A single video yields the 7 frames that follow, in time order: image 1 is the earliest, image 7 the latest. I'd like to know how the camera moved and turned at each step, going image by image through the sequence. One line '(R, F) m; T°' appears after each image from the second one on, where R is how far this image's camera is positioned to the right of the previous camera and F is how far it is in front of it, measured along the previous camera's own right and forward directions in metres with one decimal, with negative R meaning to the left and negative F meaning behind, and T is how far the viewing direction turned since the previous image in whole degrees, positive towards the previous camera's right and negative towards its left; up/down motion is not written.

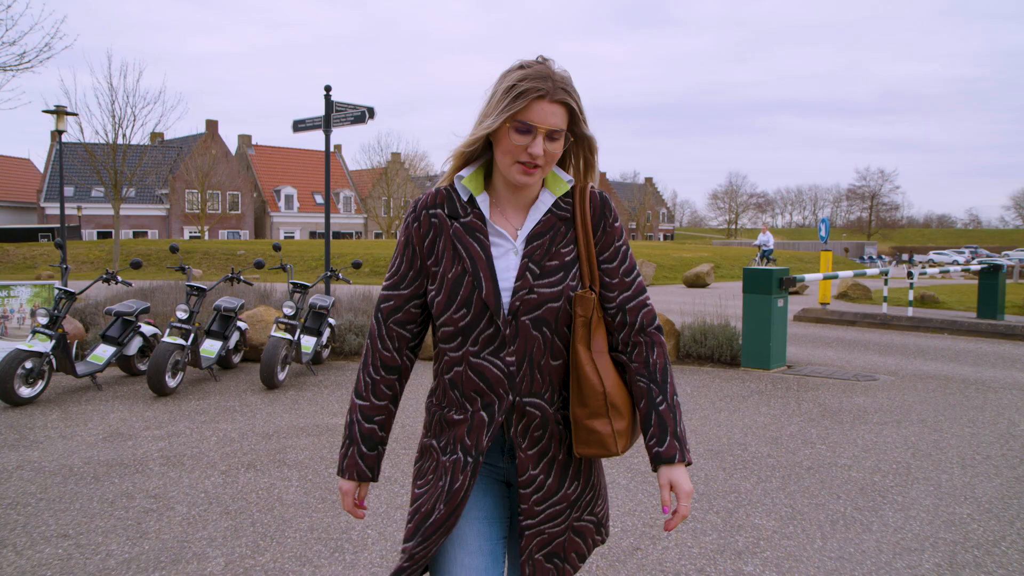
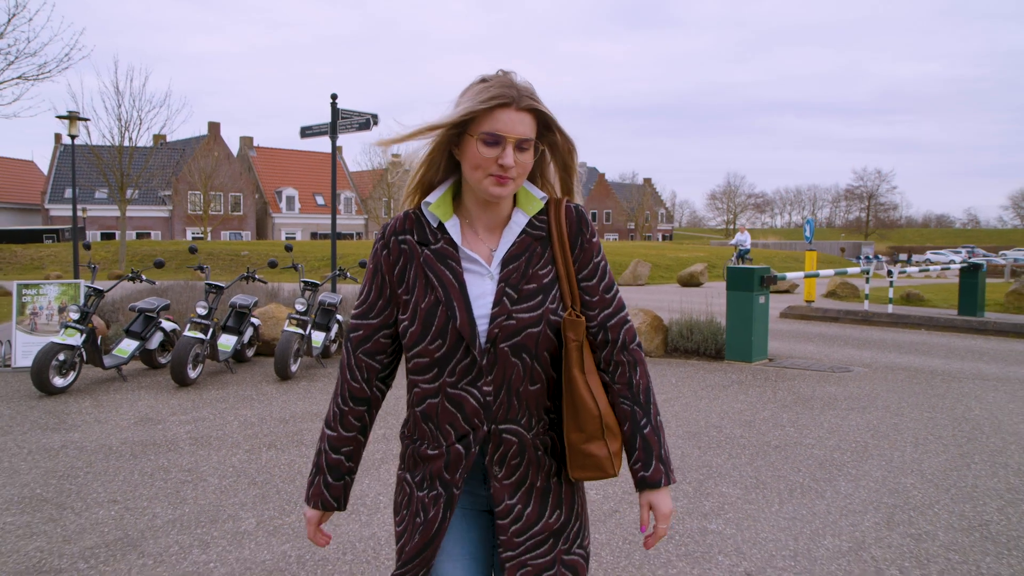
(0.0, -0.5) m; 0°
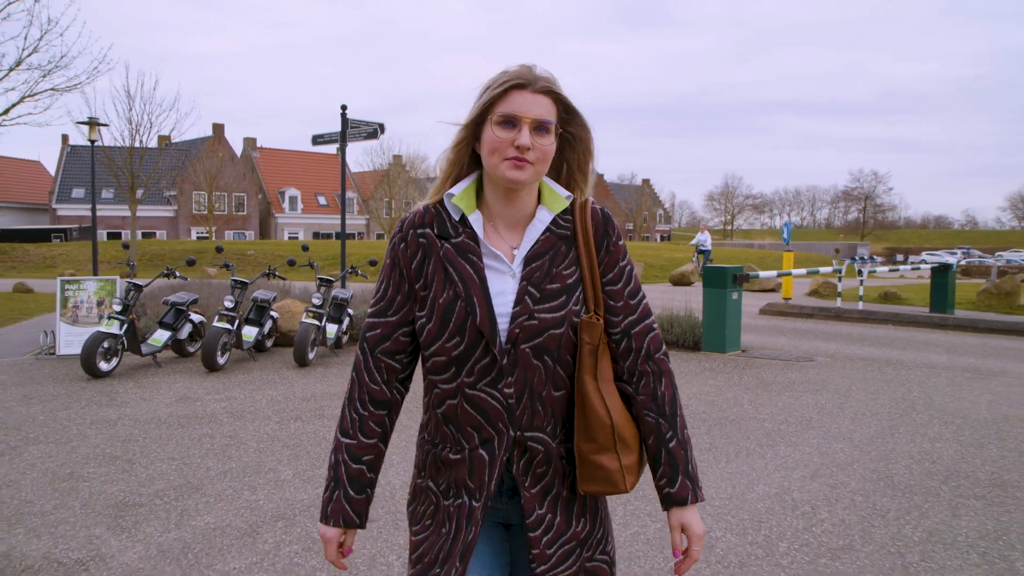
(+0.1, -0.9) m; 0°
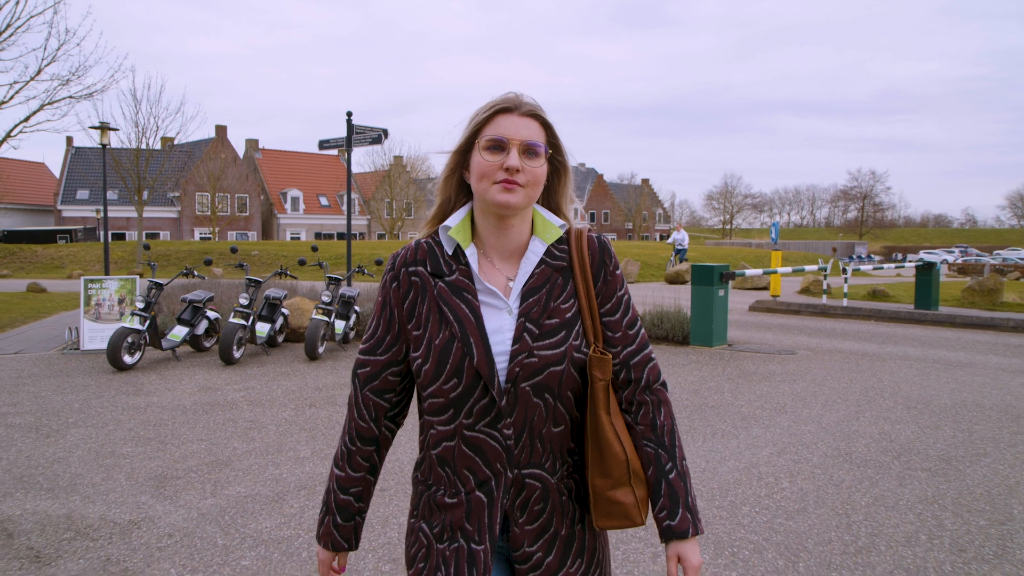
(0.0, -0.5) m; 0°
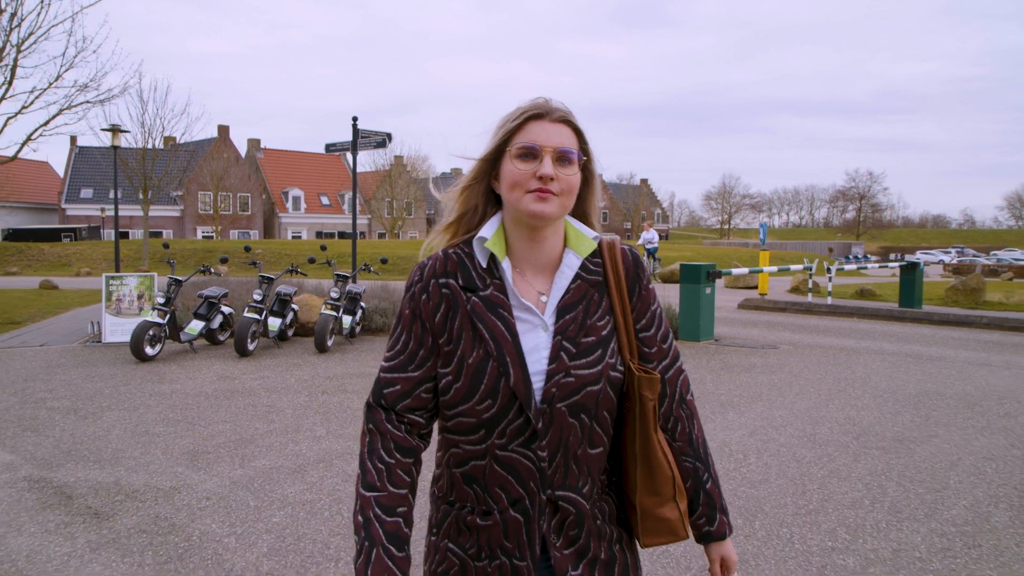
(0.0, -0.6) m; 0°
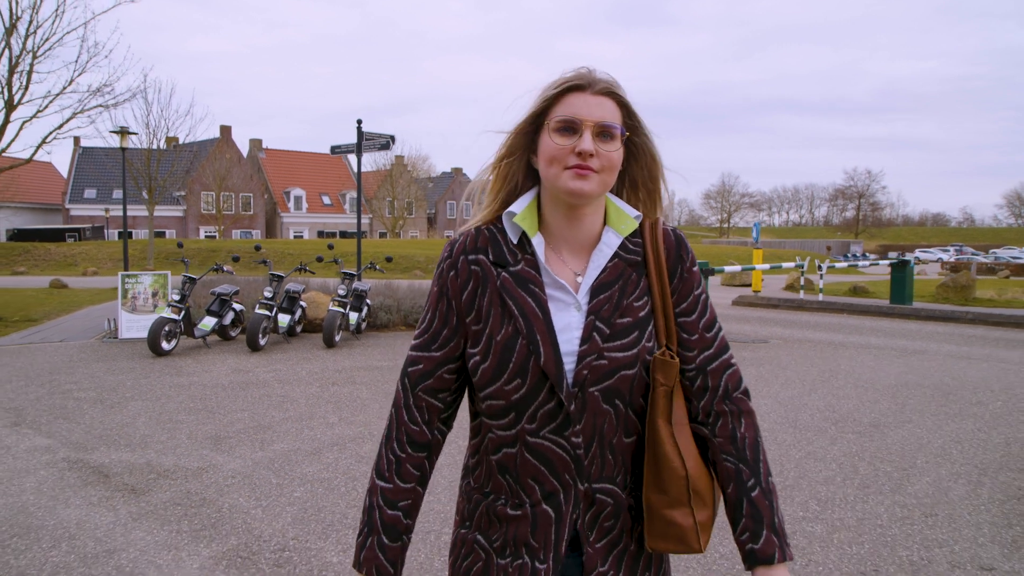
(0.0, -0.4) m; 0°
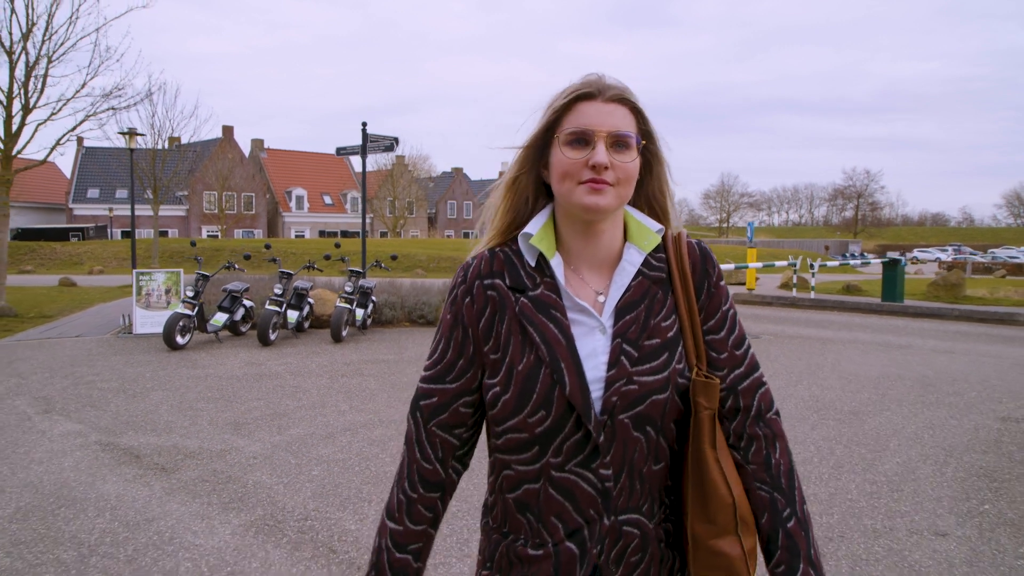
(0.0, -0.4) m; 0°
